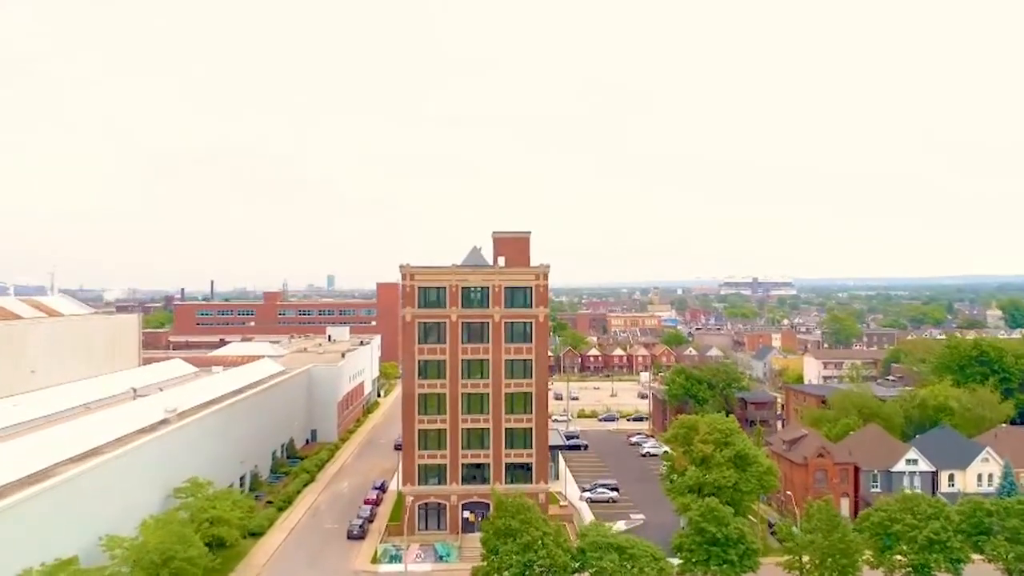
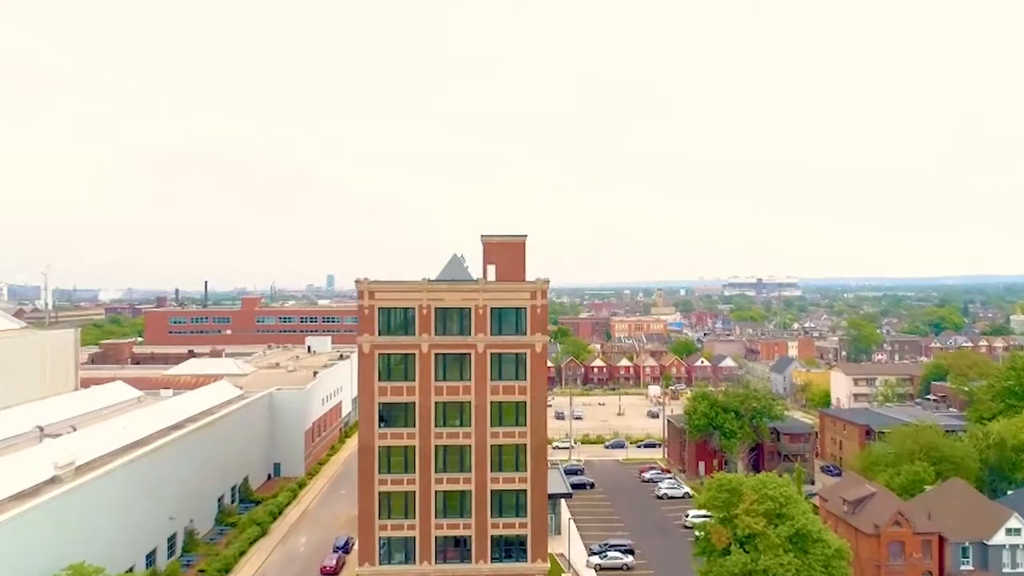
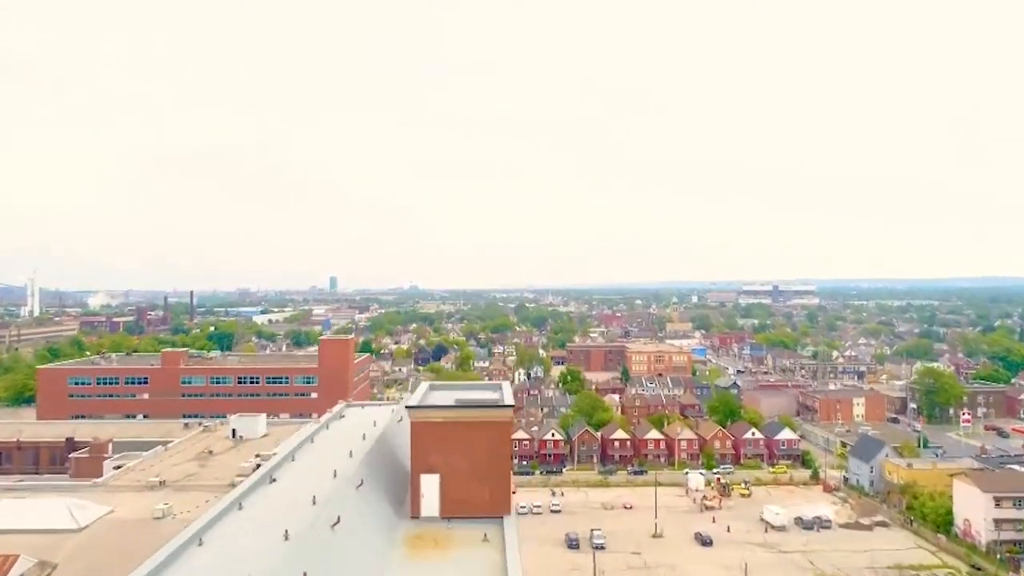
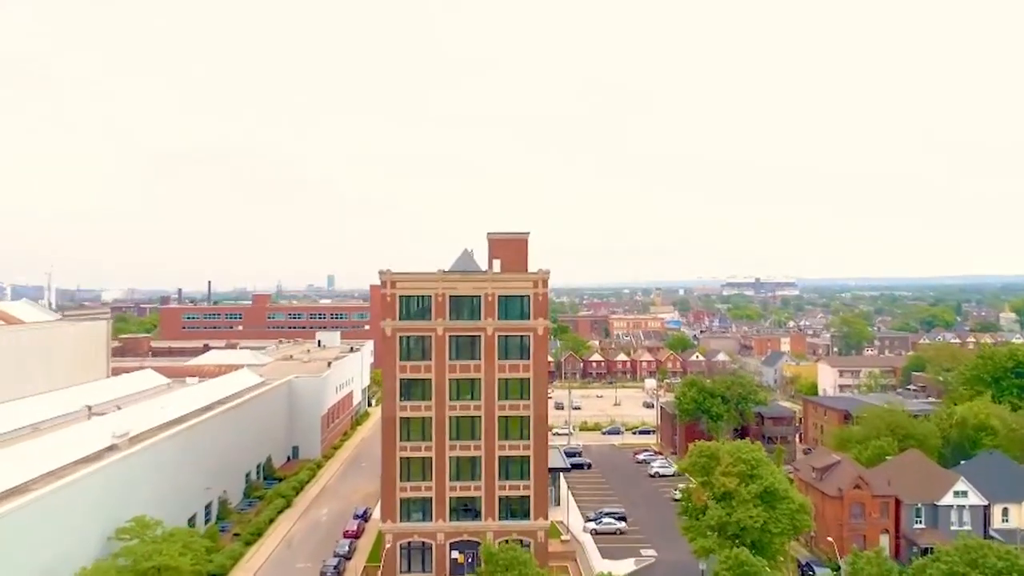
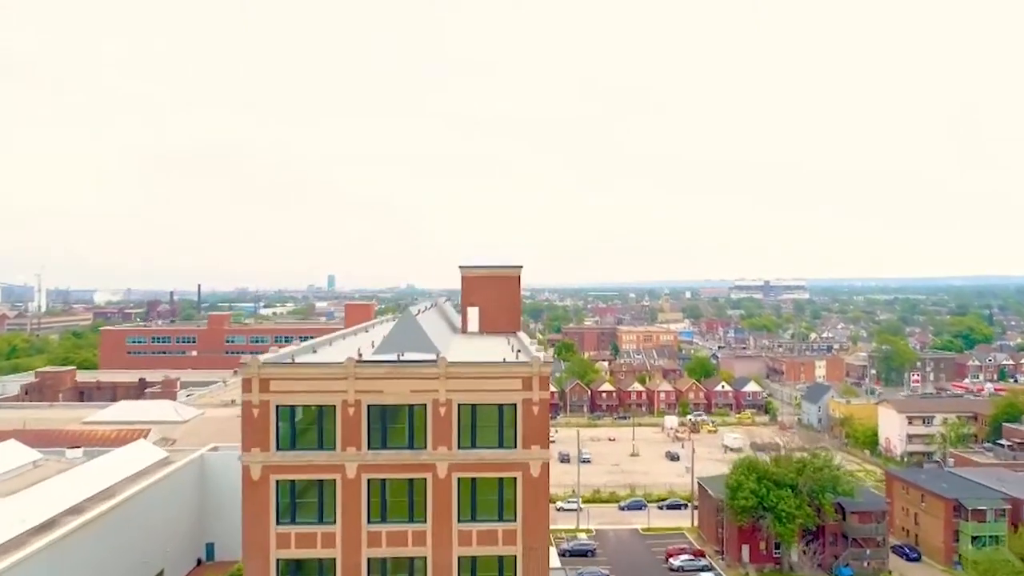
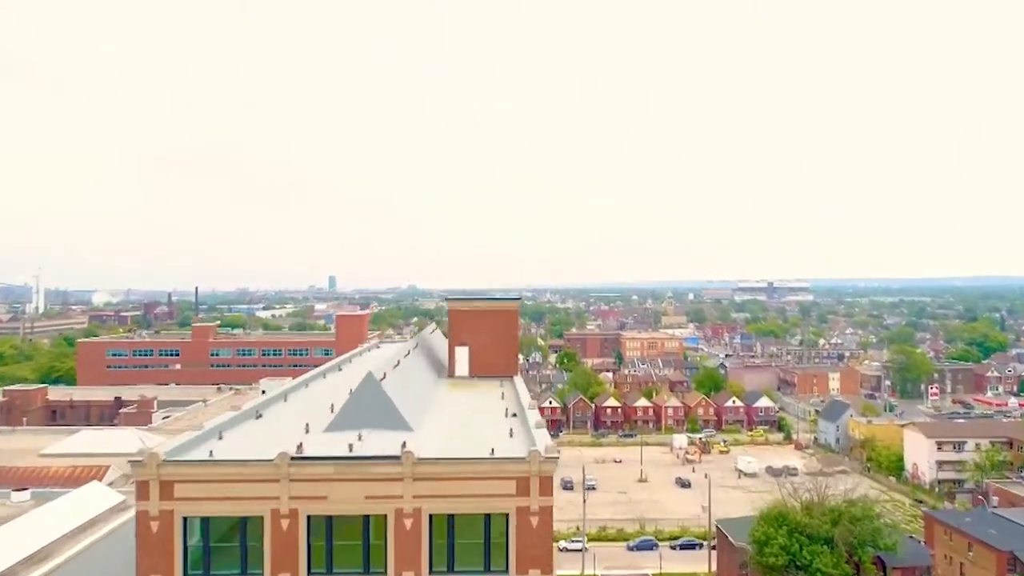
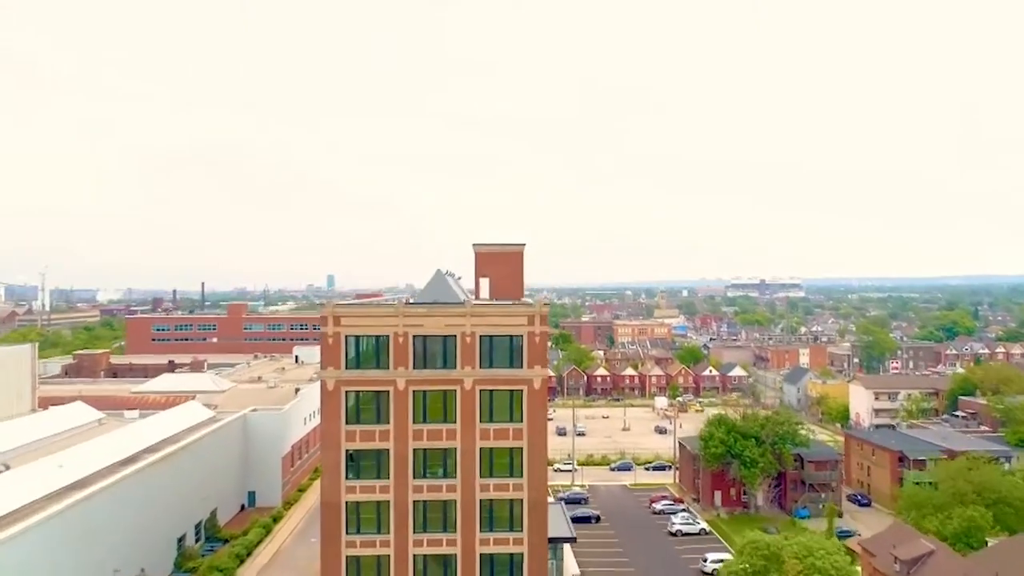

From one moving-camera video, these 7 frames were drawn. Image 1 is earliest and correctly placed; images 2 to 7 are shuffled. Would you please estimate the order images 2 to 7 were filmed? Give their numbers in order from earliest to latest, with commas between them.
4, 2, 7, 5, 6, 3
